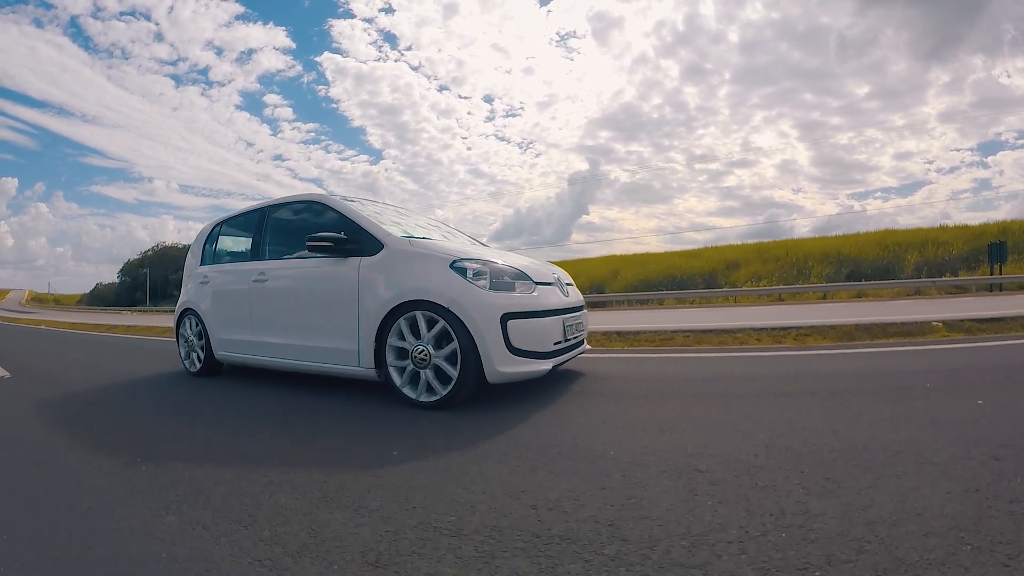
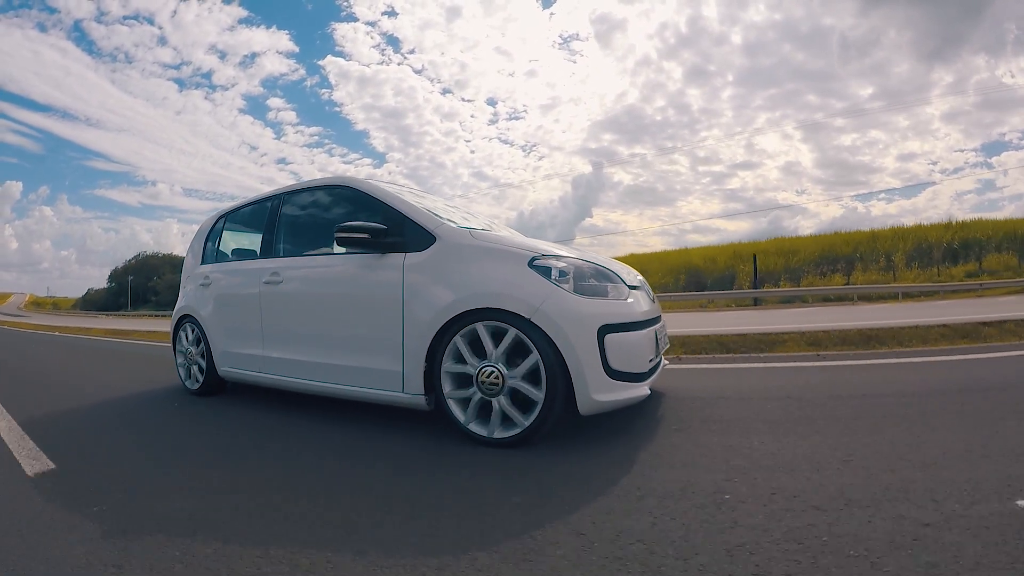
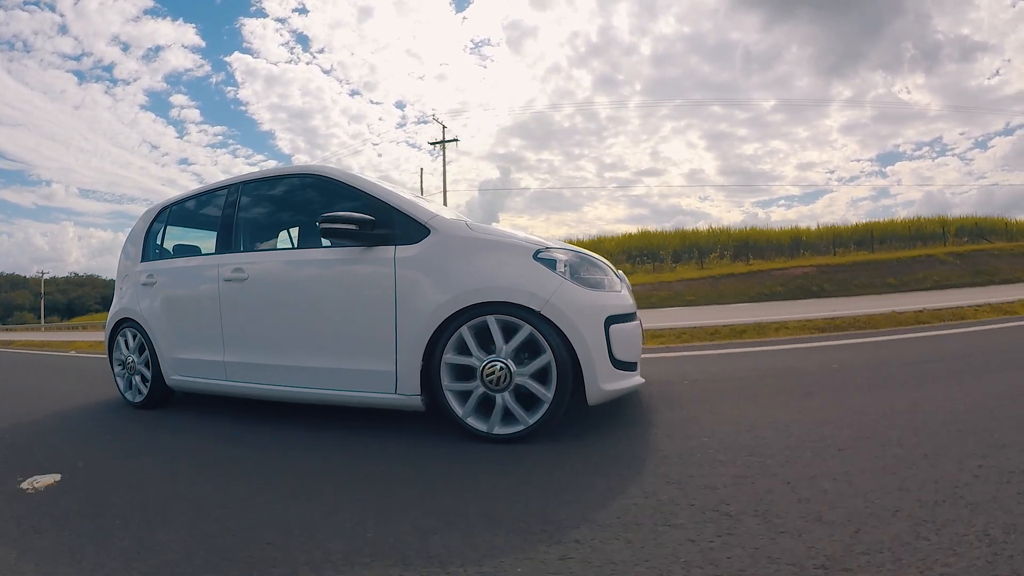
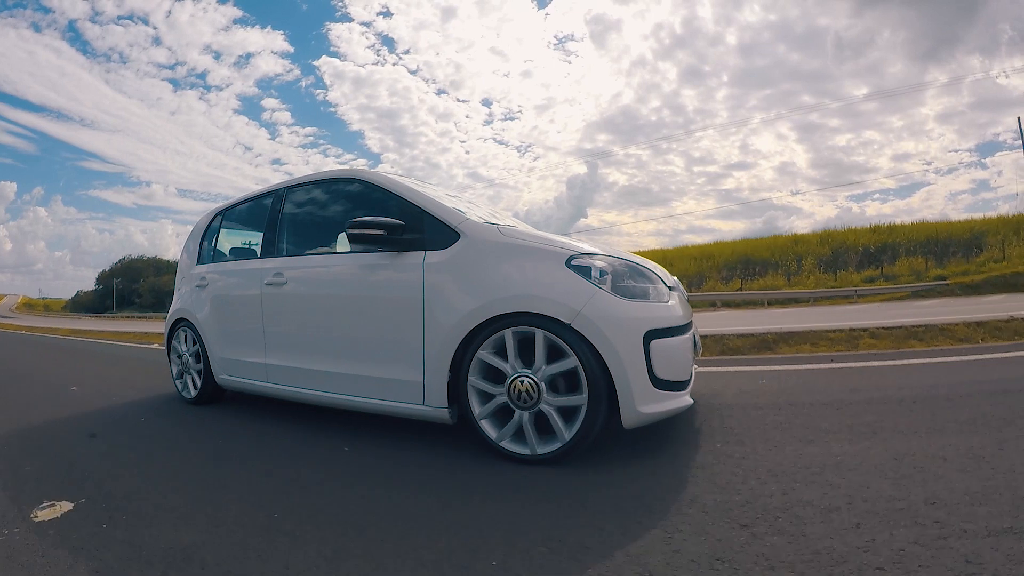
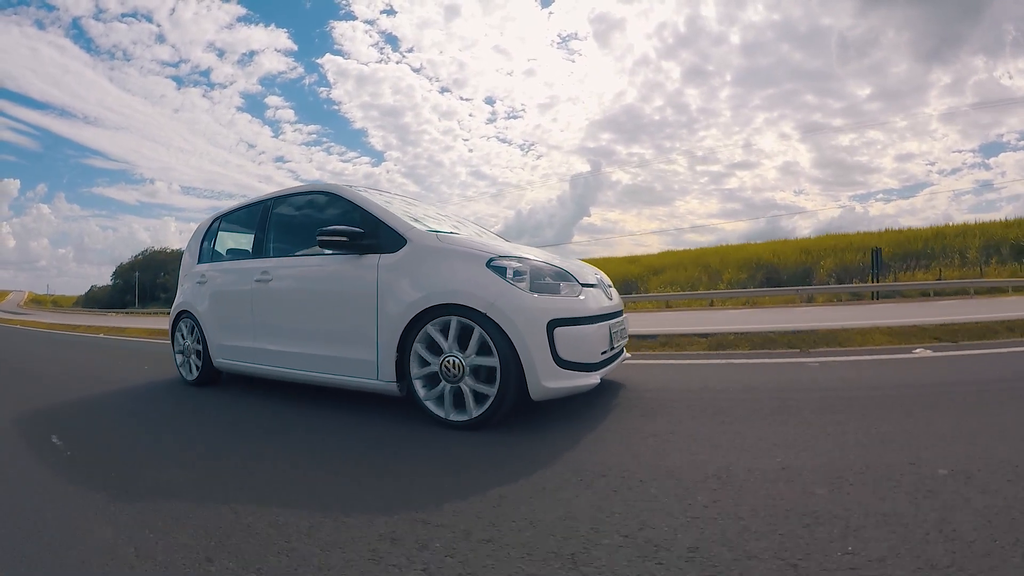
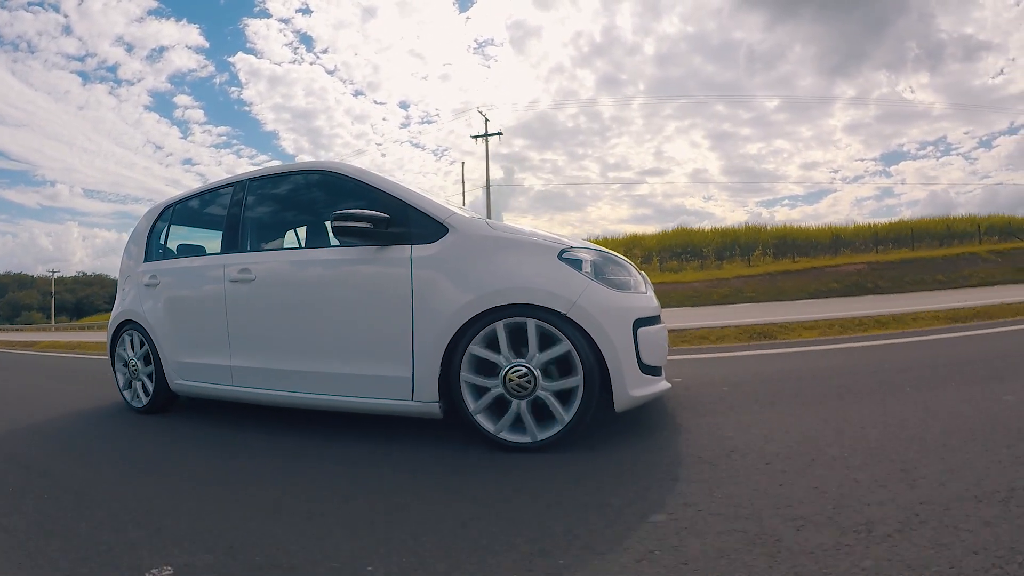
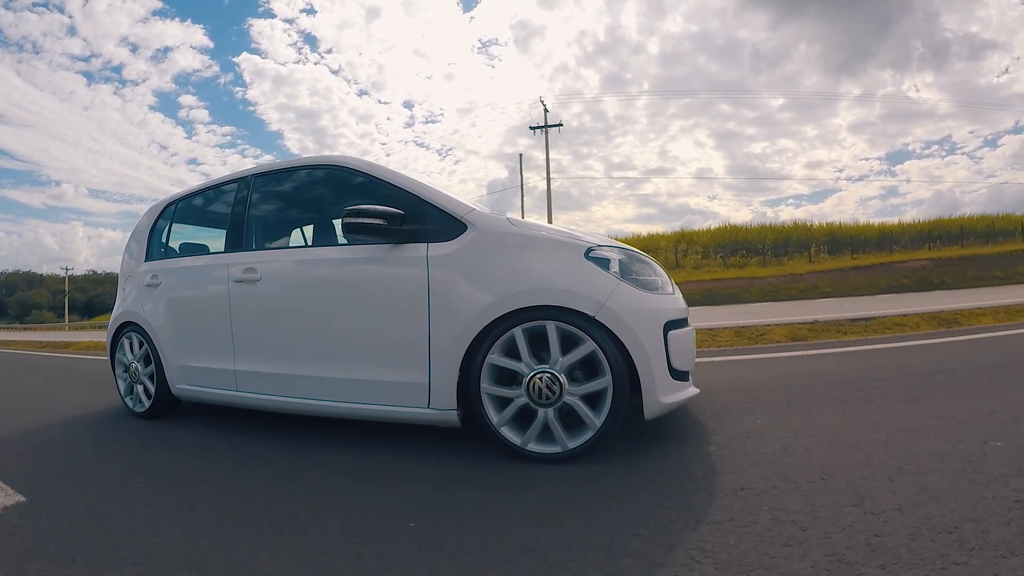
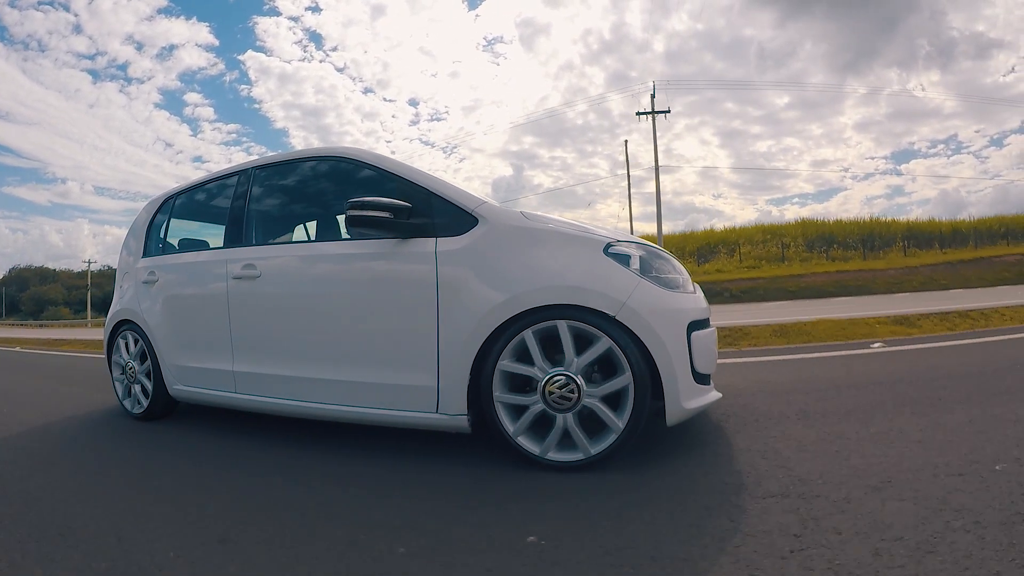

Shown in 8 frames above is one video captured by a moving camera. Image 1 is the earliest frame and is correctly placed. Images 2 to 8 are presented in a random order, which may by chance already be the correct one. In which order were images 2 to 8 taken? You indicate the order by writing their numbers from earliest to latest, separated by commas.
5, 2, 4, 8, 7, 6, 3
